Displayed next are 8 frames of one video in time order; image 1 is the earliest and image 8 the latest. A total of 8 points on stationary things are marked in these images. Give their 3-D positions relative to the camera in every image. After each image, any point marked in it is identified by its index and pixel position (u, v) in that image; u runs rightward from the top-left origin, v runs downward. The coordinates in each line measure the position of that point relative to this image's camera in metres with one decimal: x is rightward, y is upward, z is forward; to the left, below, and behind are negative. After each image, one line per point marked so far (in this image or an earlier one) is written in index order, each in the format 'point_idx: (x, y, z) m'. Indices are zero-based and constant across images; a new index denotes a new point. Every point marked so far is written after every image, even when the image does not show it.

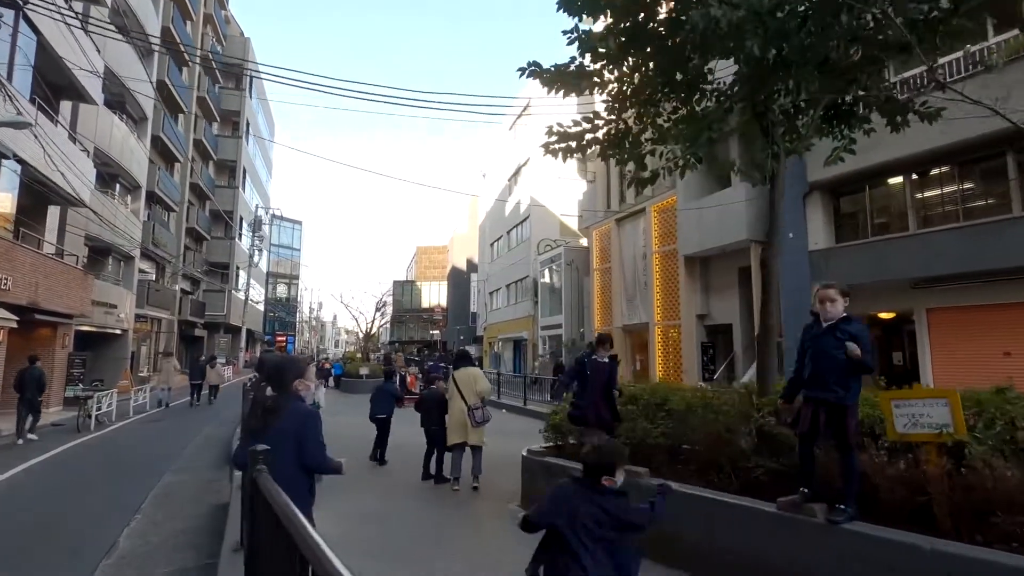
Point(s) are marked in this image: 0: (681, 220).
0: (+6.0, +2.6, +19.4) m
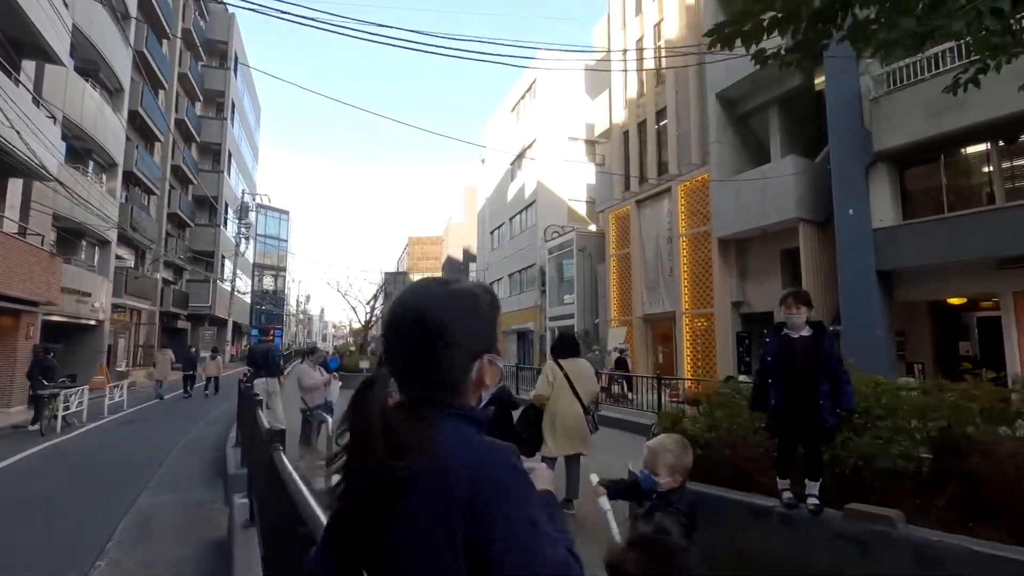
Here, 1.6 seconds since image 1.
0: (+6.7, +3.0, +17.8) m
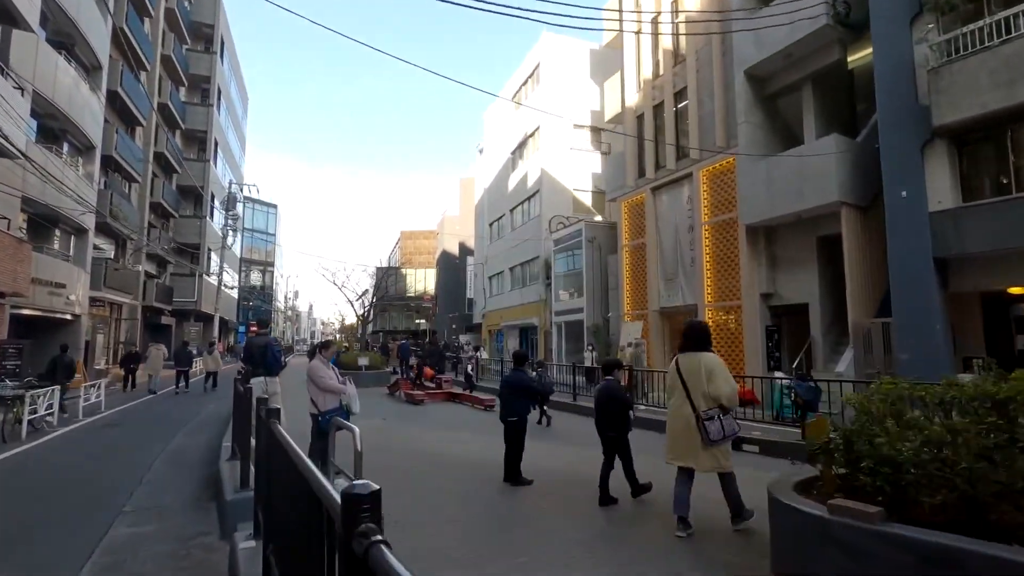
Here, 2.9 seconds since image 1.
0: (+7.1, +3.3, +16.6) m
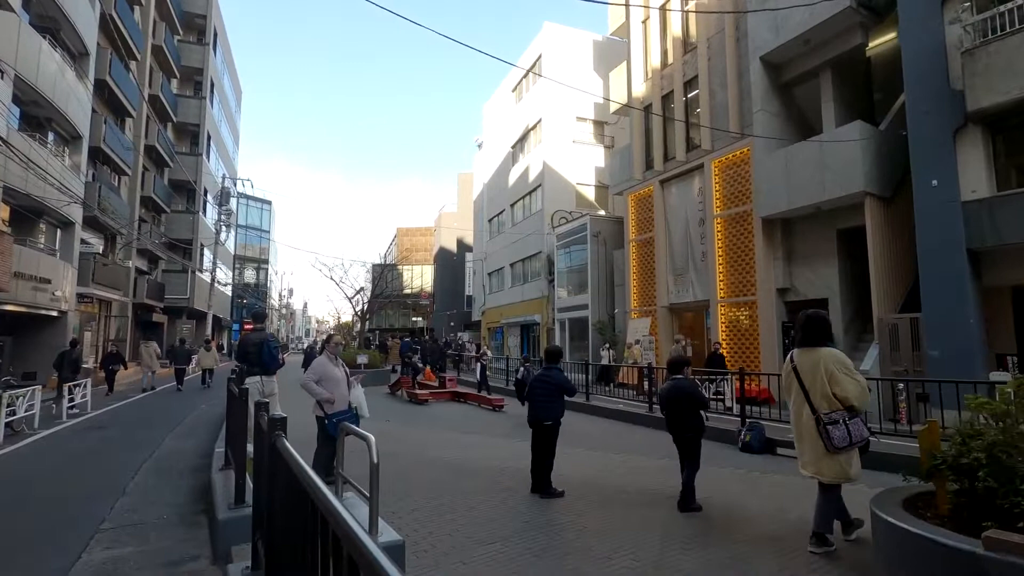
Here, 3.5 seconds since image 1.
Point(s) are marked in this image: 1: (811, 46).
0: (+7.3, +3.5, +16.0) m
1: (+8.6, +7.0, +15.5) m
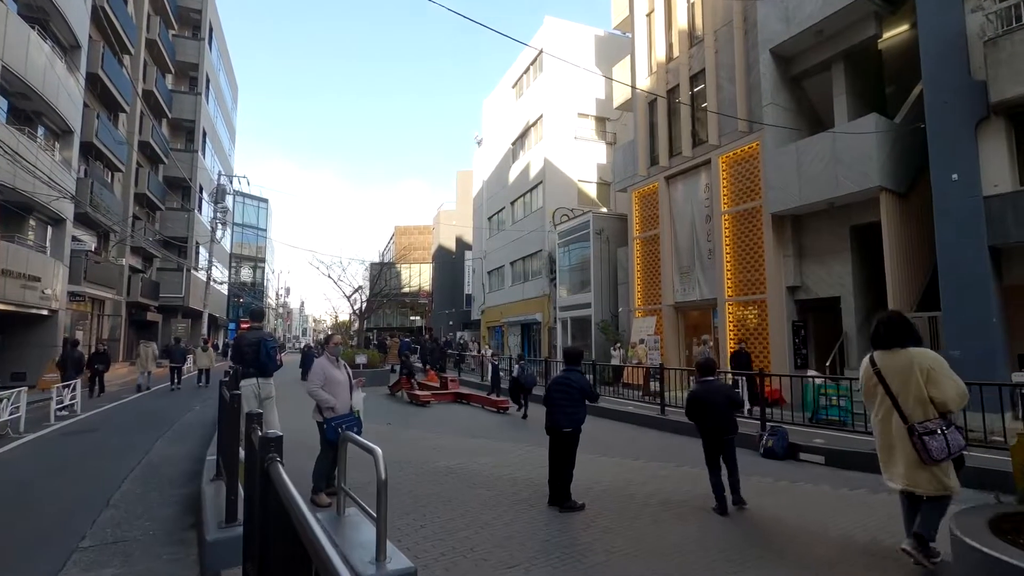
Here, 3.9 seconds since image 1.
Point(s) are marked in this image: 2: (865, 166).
0: (+7.4, +3.5, +15.6) m
1: (+8.7, +7.0, +15.1) m
2: (+8.6, +2.9, +13.2) m
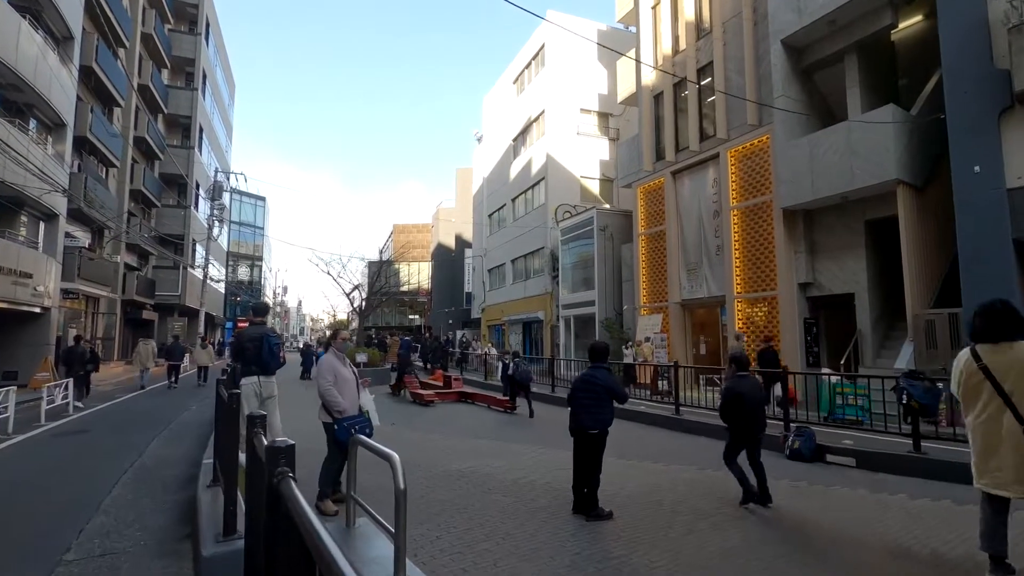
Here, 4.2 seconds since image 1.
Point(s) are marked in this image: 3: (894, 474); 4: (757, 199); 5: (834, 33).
0: (+7.5, +3.6, +15.2) m
1: (+8.8, +7.1, +14.8) m
2: (+8.8, +3.0, +12.8) m
3: (+4.7, -2.3, +6.6) m
4: (+7.4, +2.7, +16.3) m
5: (+8.9, +7.0, +14.9) m
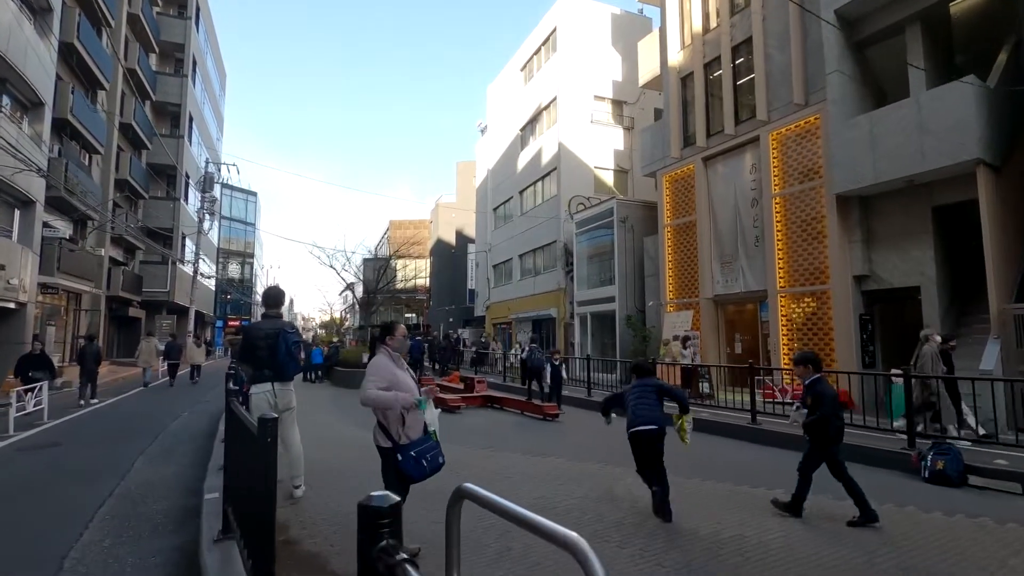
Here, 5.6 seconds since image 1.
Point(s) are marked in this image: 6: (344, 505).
0: (+8.3, +3.8, +13.9) m
1: (+9.6, +7.3, +13.5) m
2: (+9.5, +3.2, +11.5) m
3: (+5.5, -2.1, +5.2) m
4: (+8.1, +2.9, +15.0) m
5: (+9.7, +7.2, +13.6) m
6: (-1.8, -2.3, +5.7) m
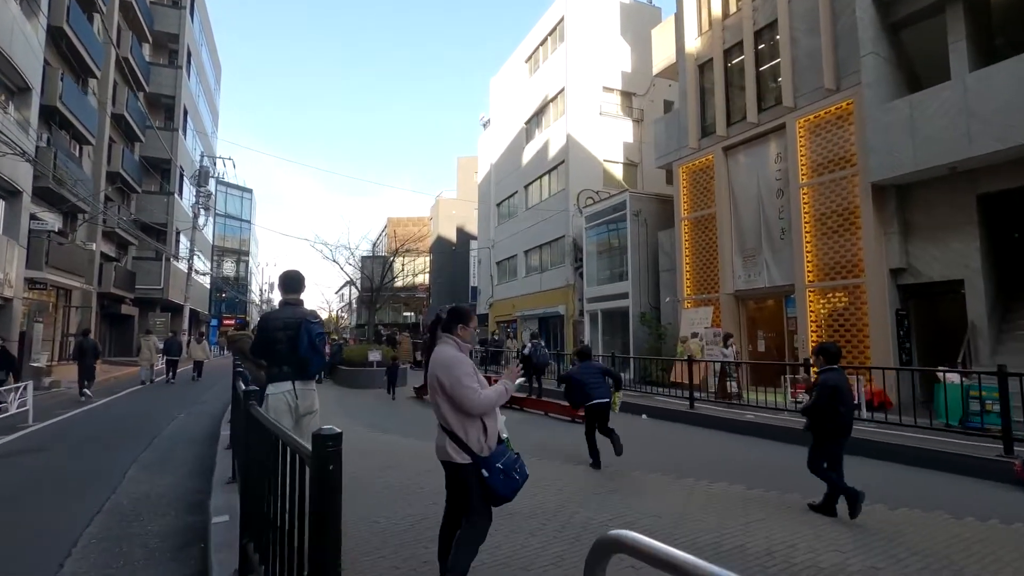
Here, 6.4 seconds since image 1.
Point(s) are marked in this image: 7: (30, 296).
0: (+8.7, +4.0, +13.2) m
1: (+10.0, +7.4, +12.7) m
2: (+10.0, +3.4, +10.8) m
3: (+6.0, -2.0, +4.5) m
4: (+8.5, +3.0, +14.3) m
5: (+10.1, +7.4, +12.9) m
6: (-1.3, -2.1, +4.9) m
7: (-17.3, -0.3, +19.4) m
